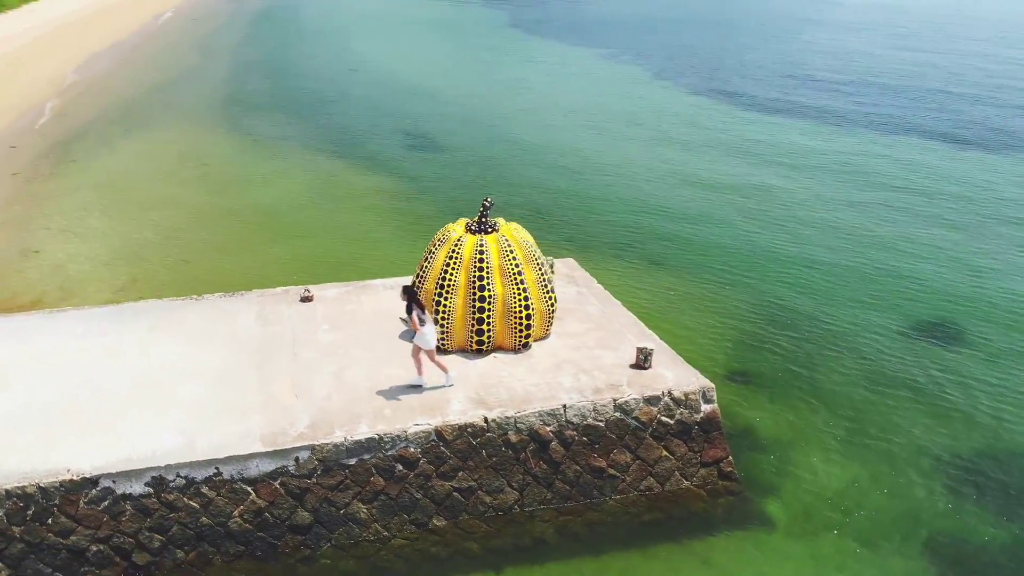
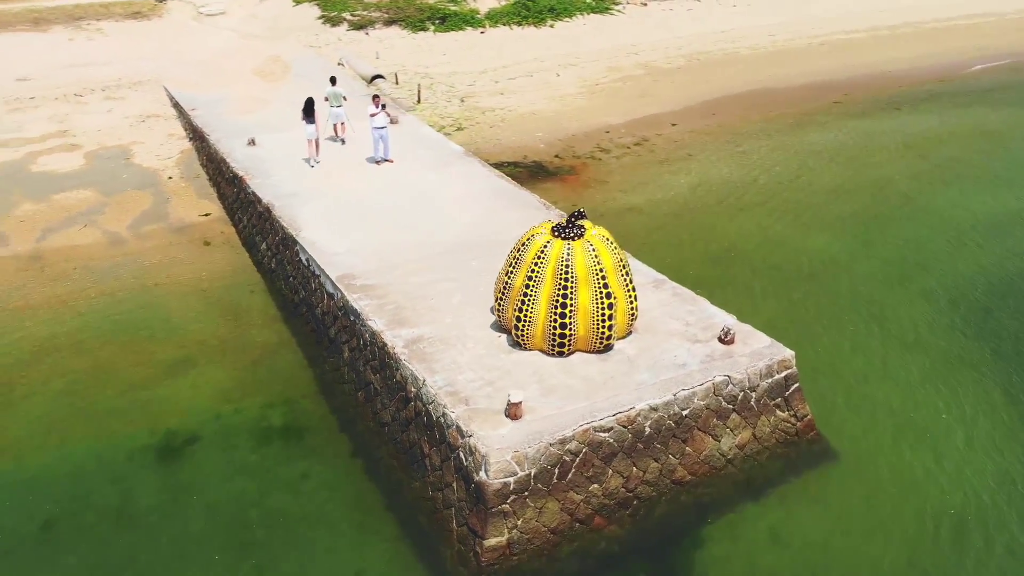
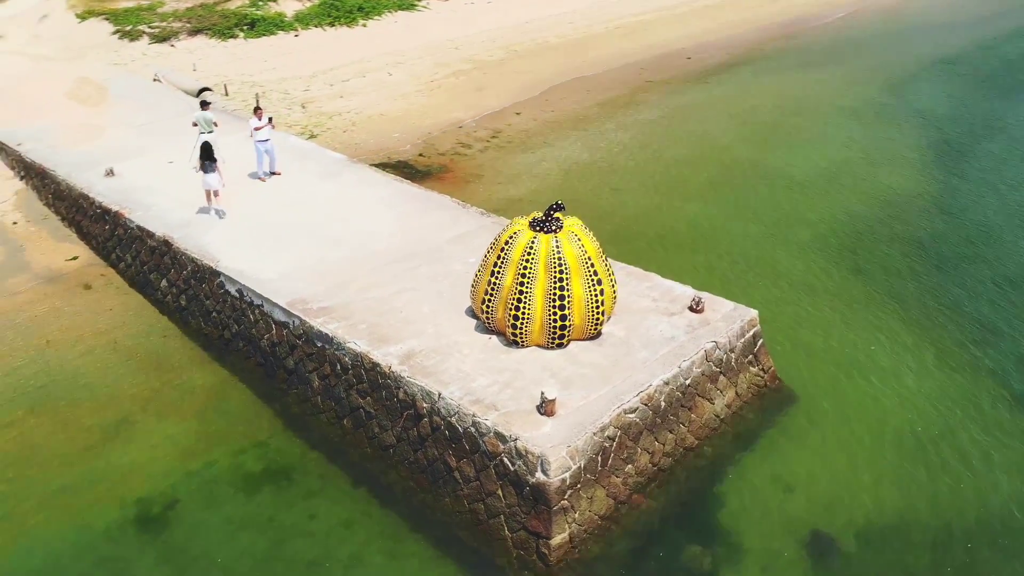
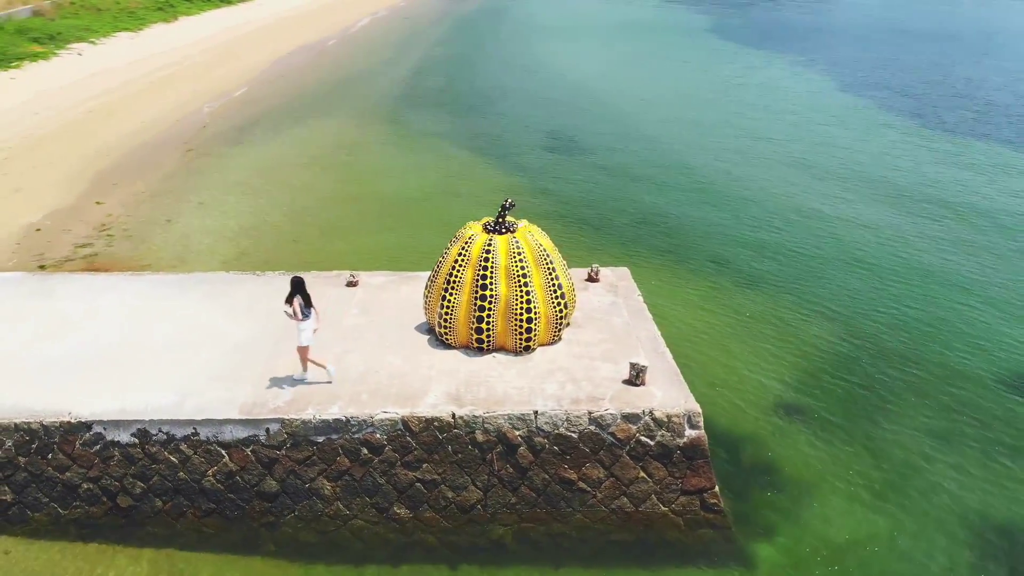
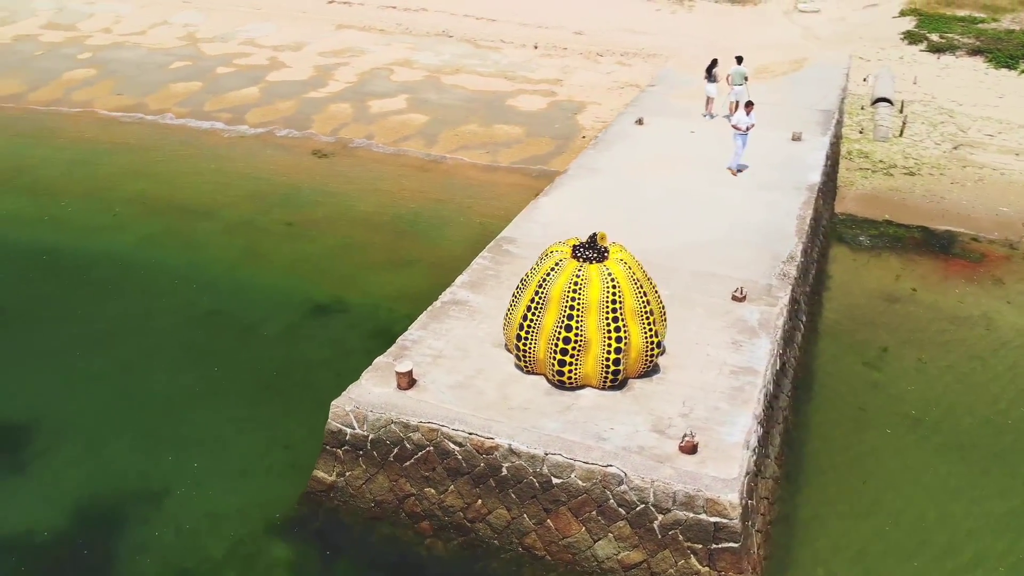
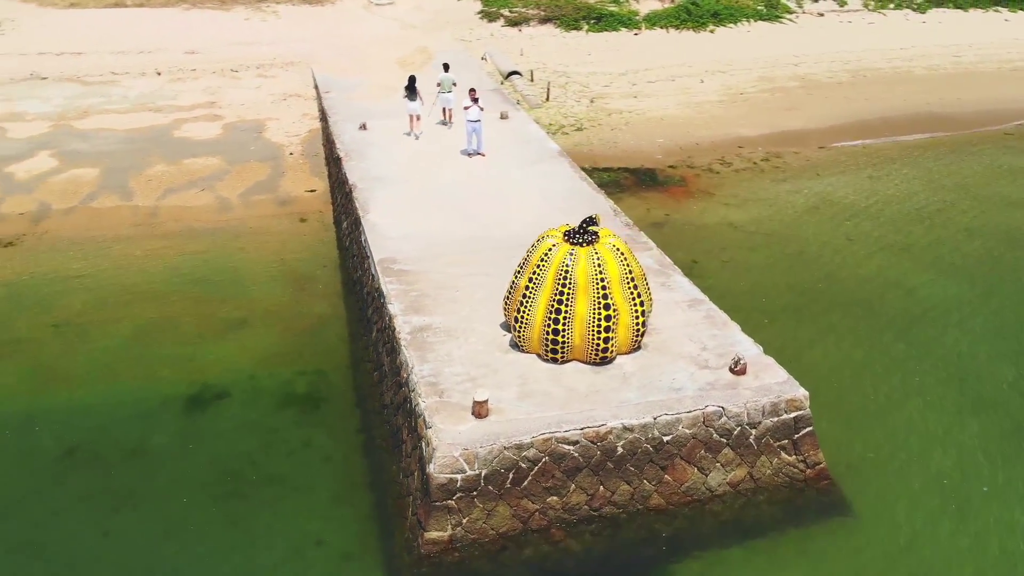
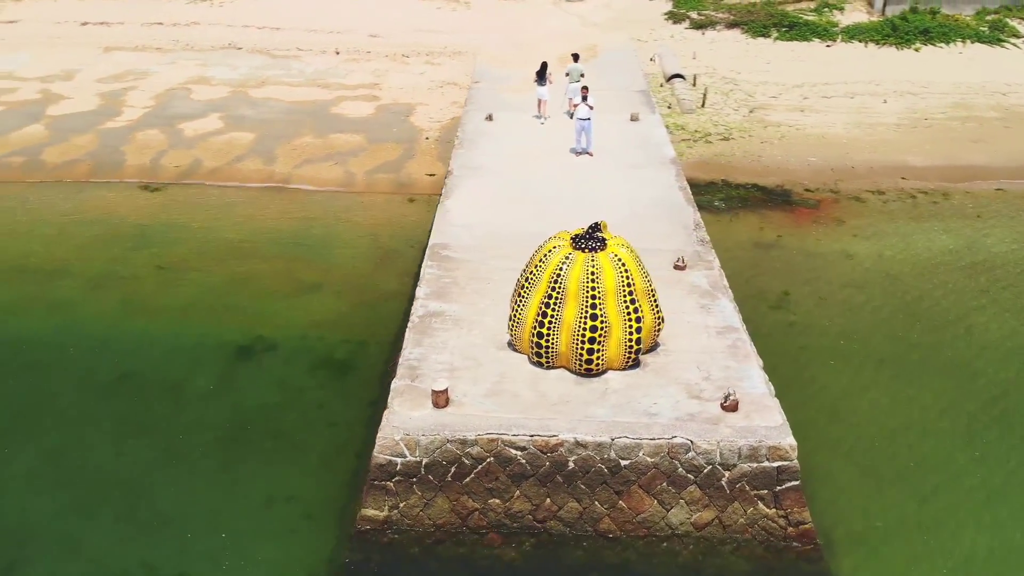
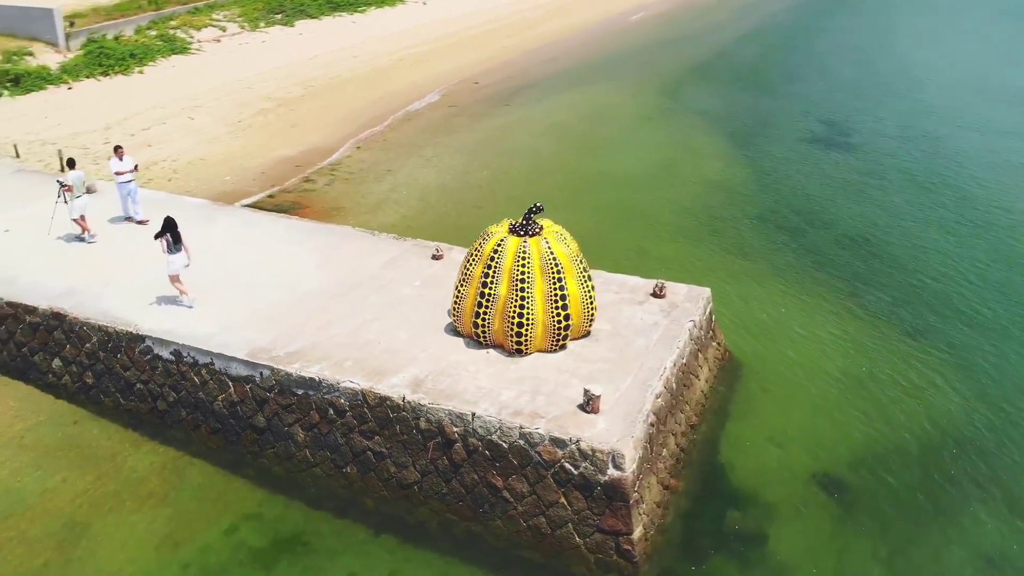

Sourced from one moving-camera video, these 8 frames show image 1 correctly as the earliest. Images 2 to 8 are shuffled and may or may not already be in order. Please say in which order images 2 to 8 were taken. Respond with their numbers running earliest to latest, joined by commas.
4, 8, 3, 2, 6, 7, 5
